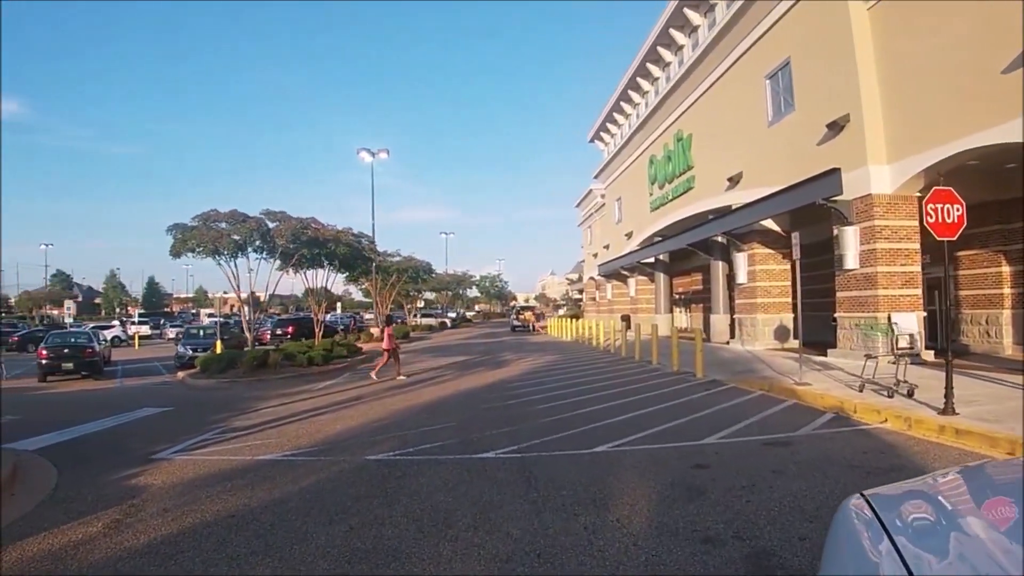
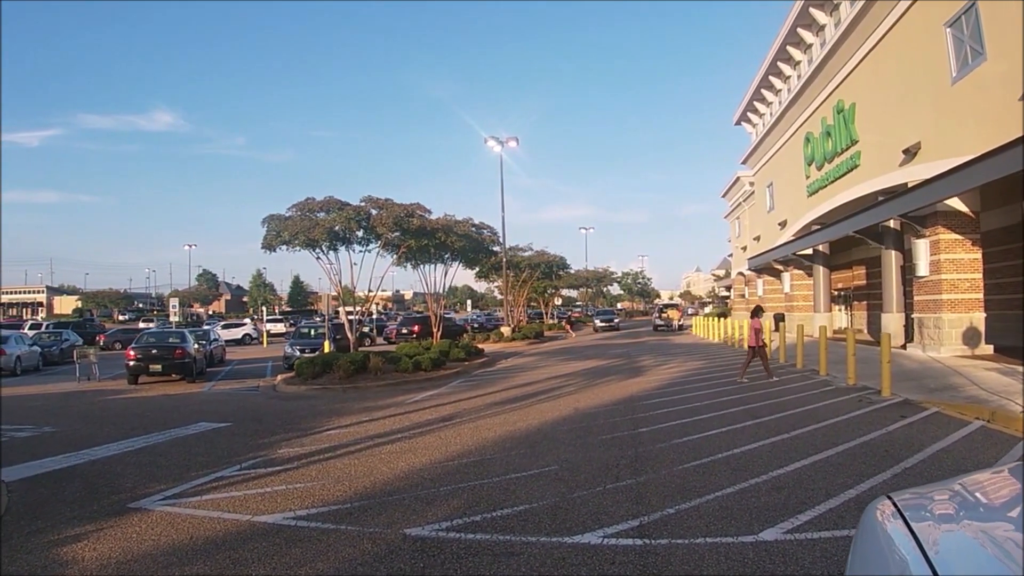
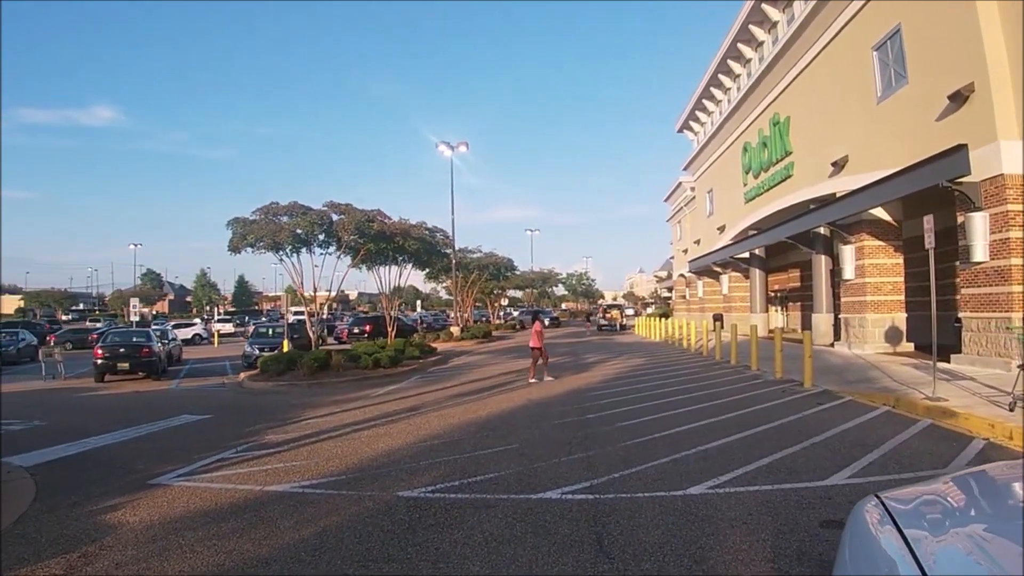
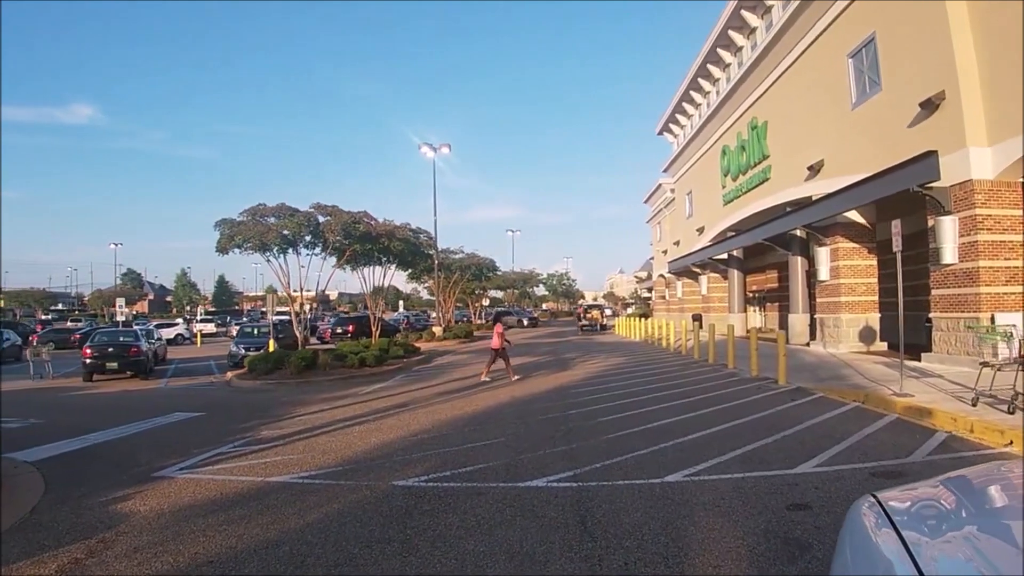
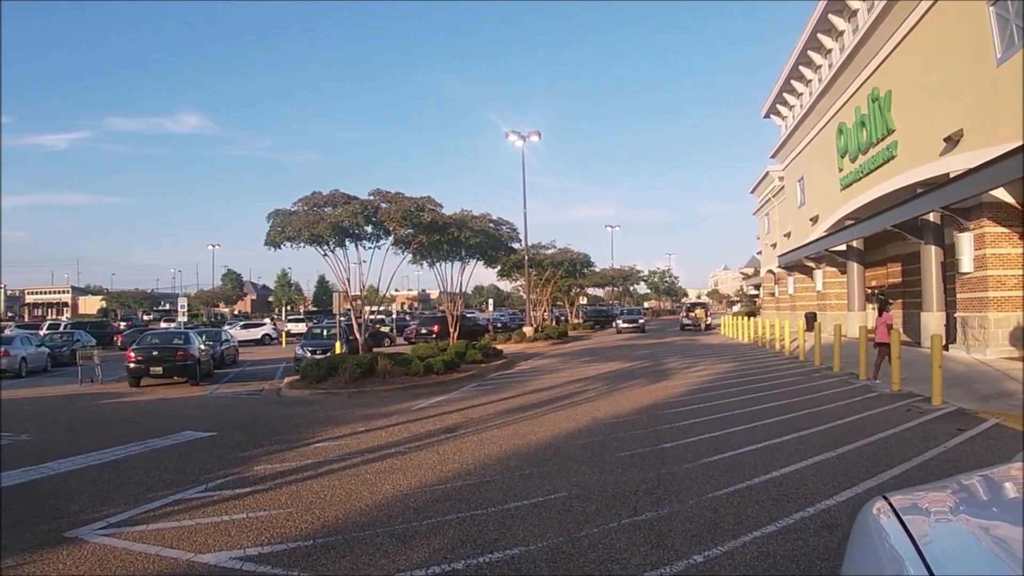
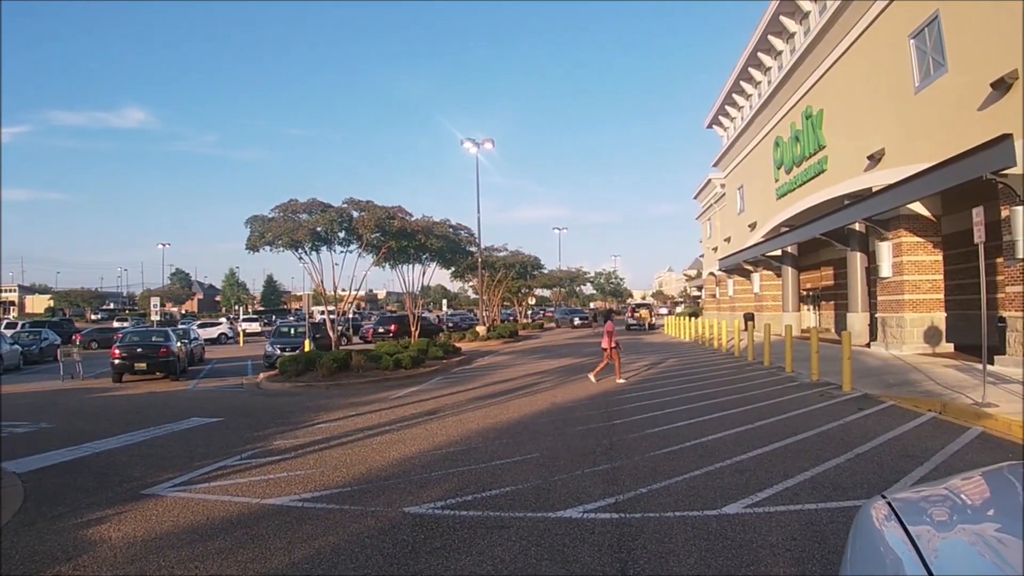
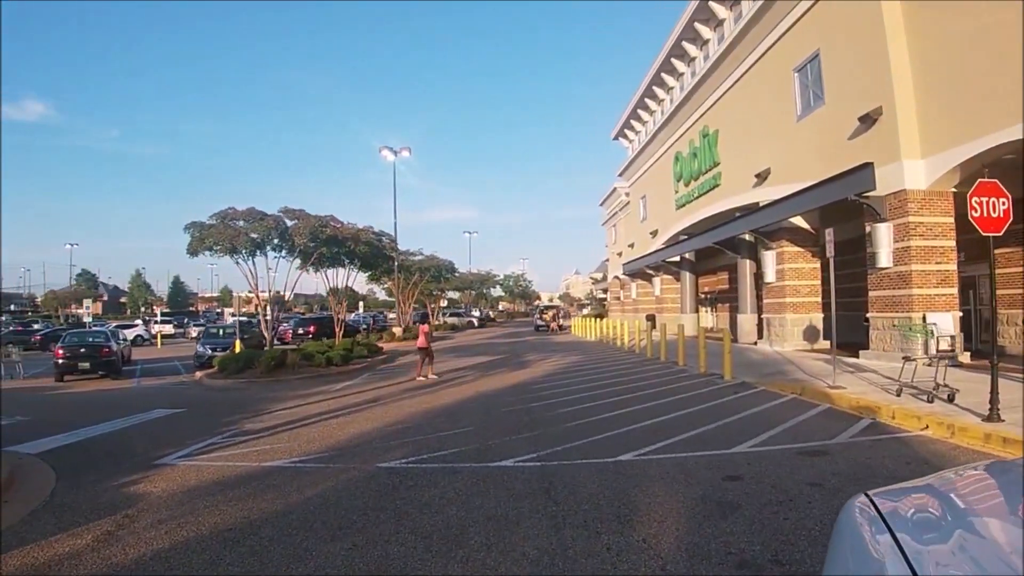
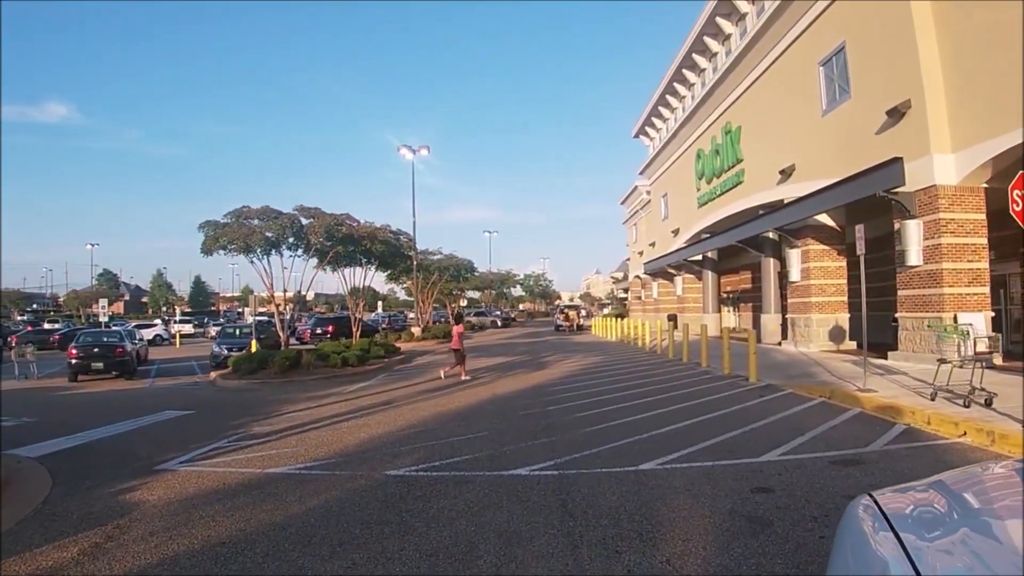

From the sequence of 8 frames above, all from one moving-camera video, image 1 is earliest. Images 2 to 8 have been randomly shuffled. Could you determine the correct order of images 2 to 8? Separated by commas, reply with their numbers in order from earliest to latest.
7, 8, 4, 3, 6, 2, 5
